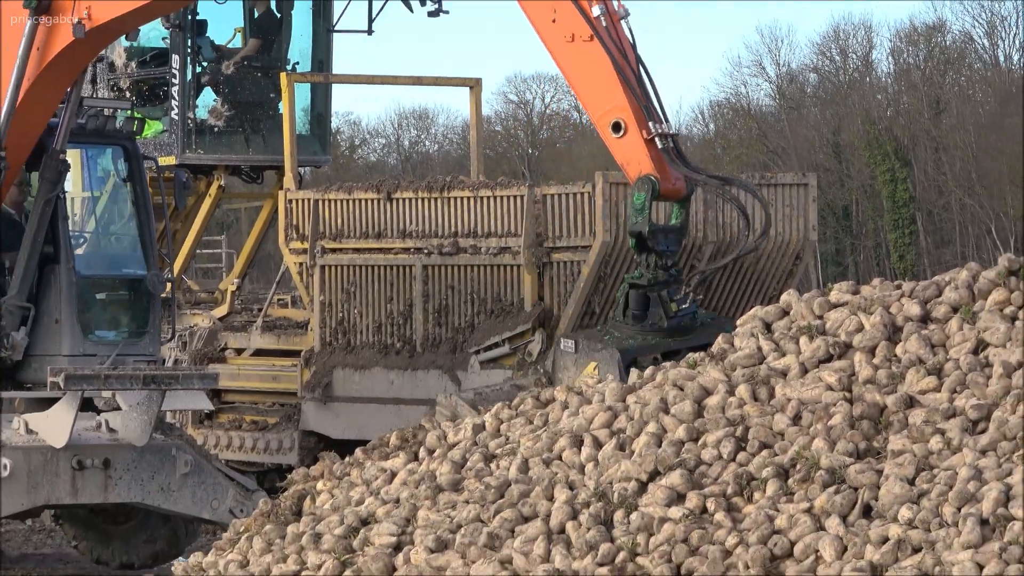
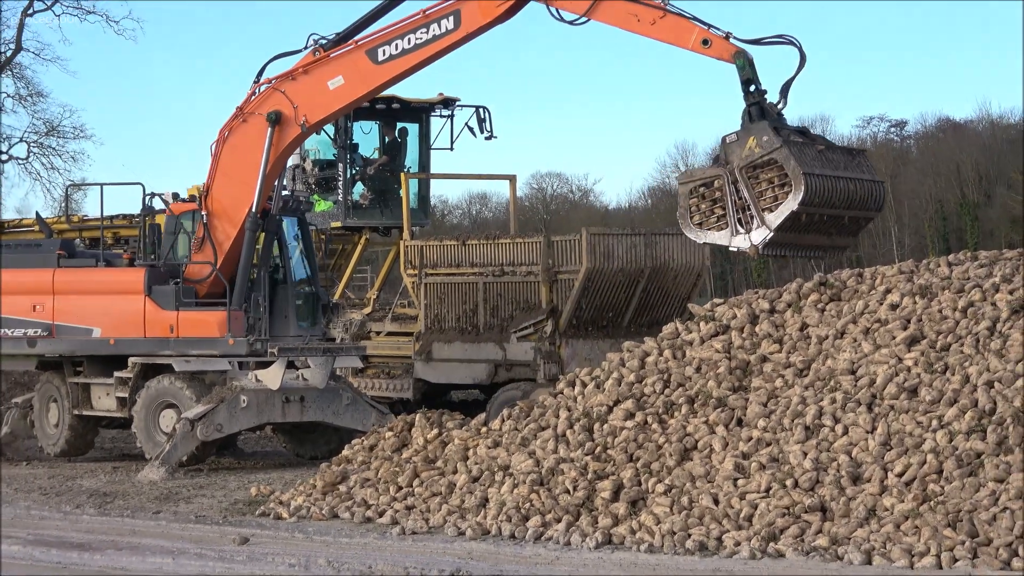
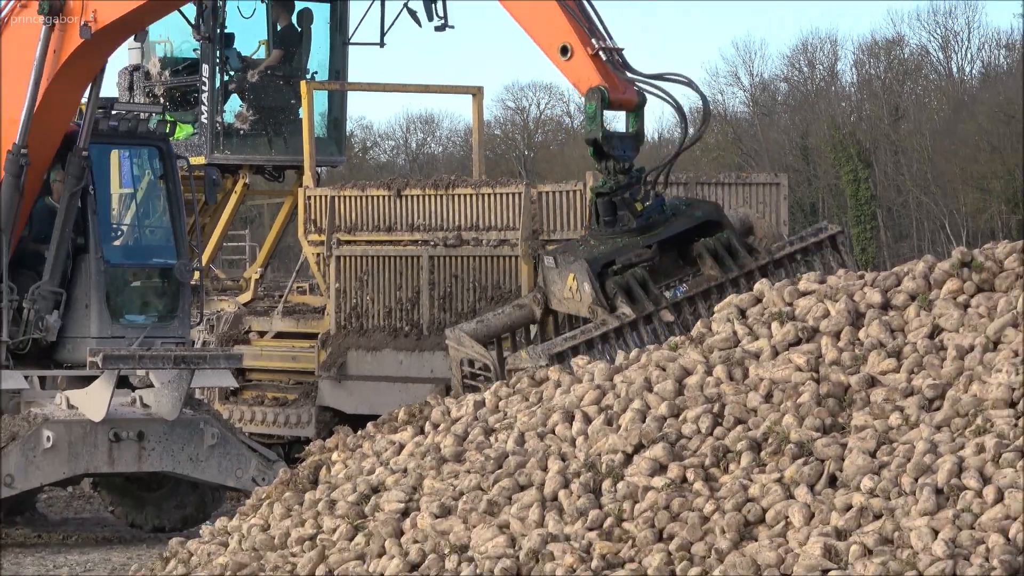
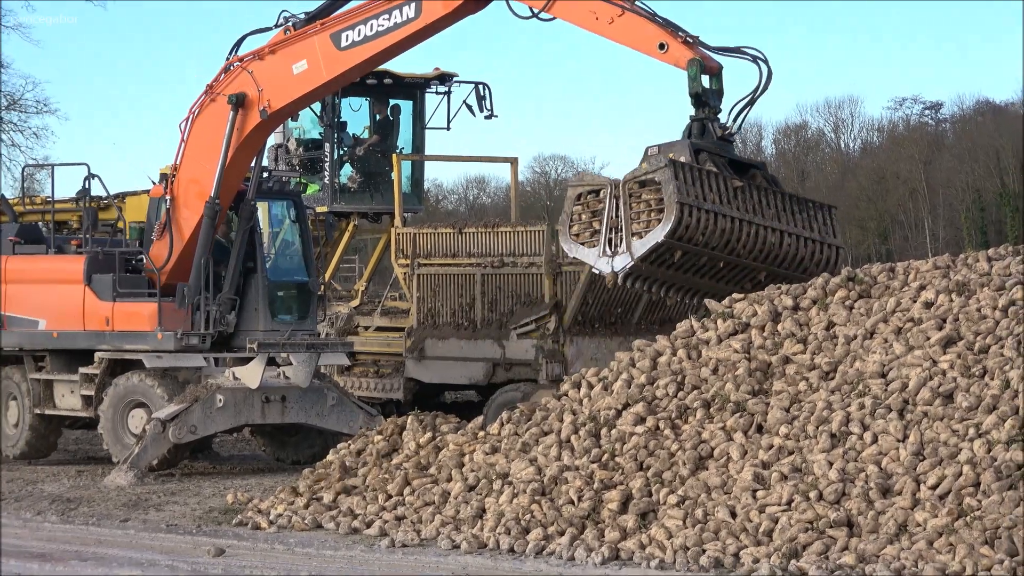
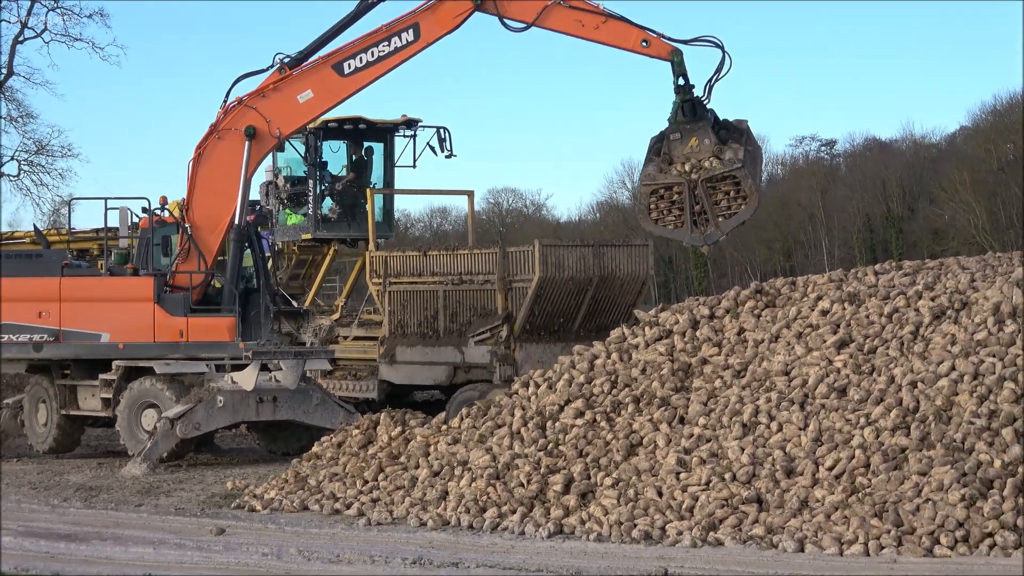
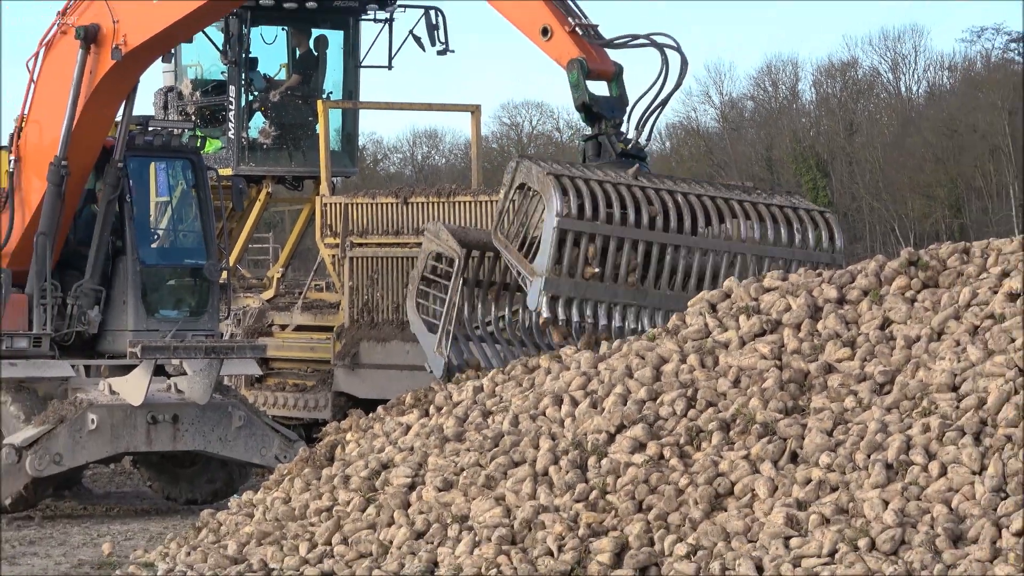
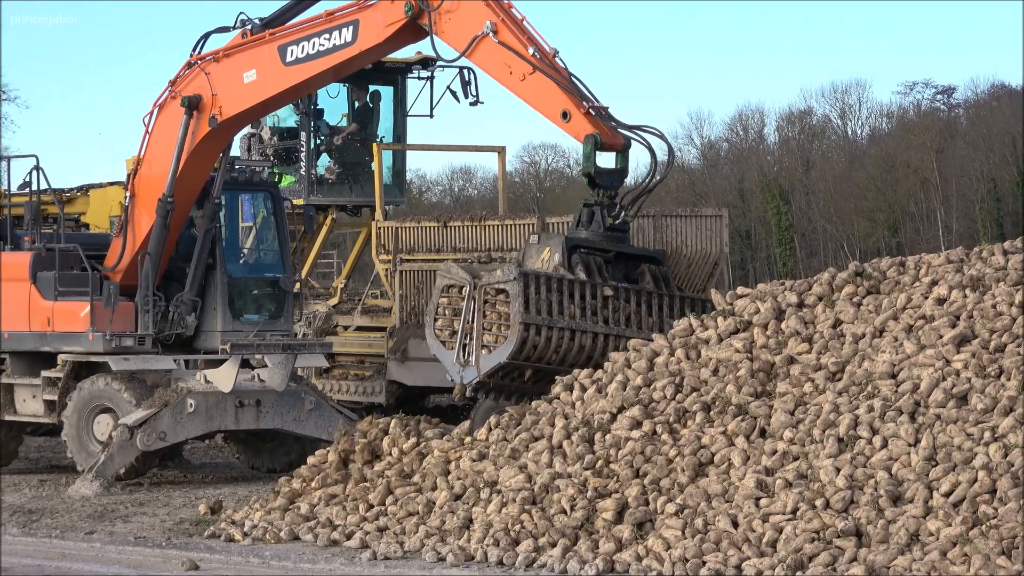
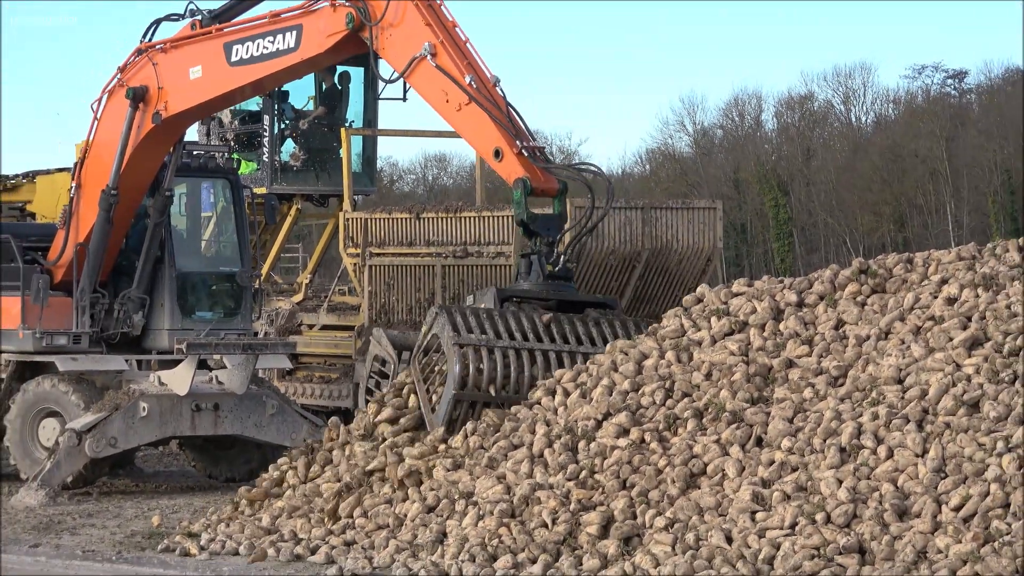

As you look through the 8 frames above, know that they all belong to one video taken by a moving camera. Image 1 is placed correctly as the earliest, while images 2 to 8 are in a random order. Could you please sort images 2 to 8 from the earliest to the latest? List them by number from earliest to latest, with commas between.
3, 6, 8, 7, 4, 2, 5
